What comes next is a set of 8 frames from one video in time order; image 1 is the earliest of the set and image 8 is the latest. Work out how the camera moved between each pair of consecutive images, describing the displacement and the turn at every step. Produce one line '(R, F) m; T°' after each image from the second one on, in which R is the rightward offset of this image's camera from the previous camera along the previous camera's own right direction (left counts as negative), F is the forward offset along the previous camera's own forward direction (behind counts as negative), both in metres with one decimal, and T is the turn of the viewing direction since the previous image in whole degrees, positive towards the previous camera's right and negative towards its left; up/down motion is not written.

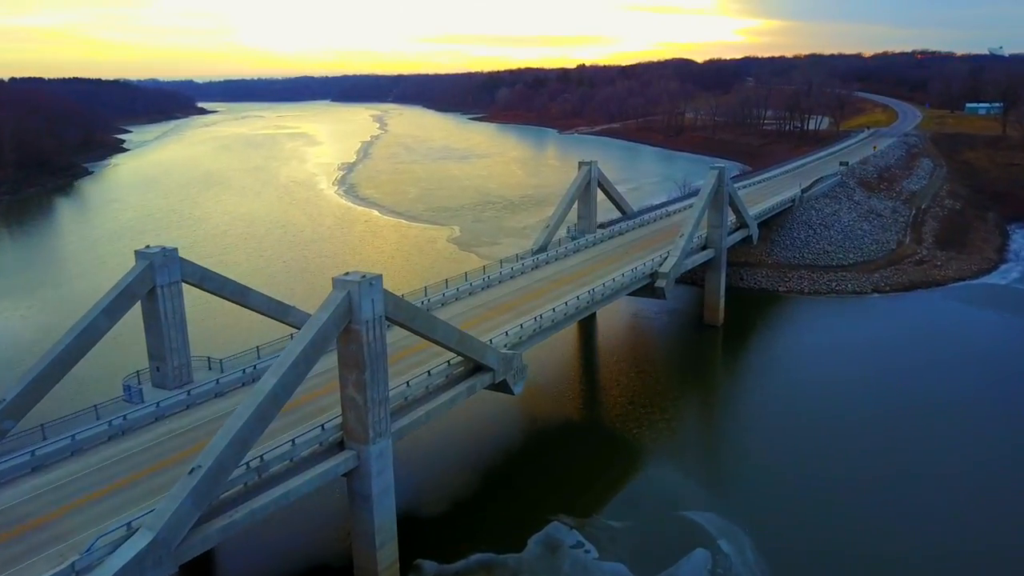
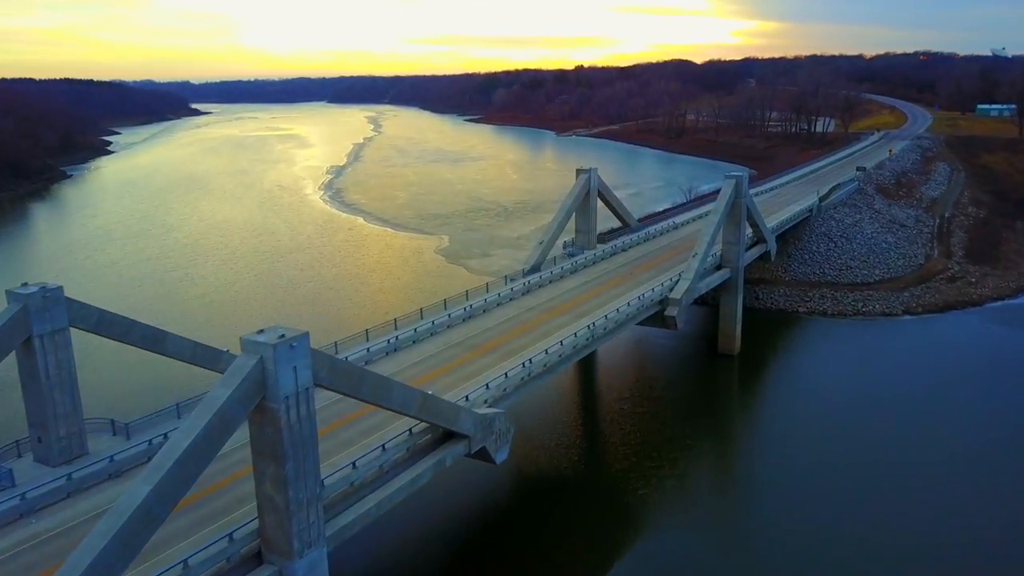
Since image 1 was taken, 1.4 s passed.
(+0.3, +3.3) m; 0°
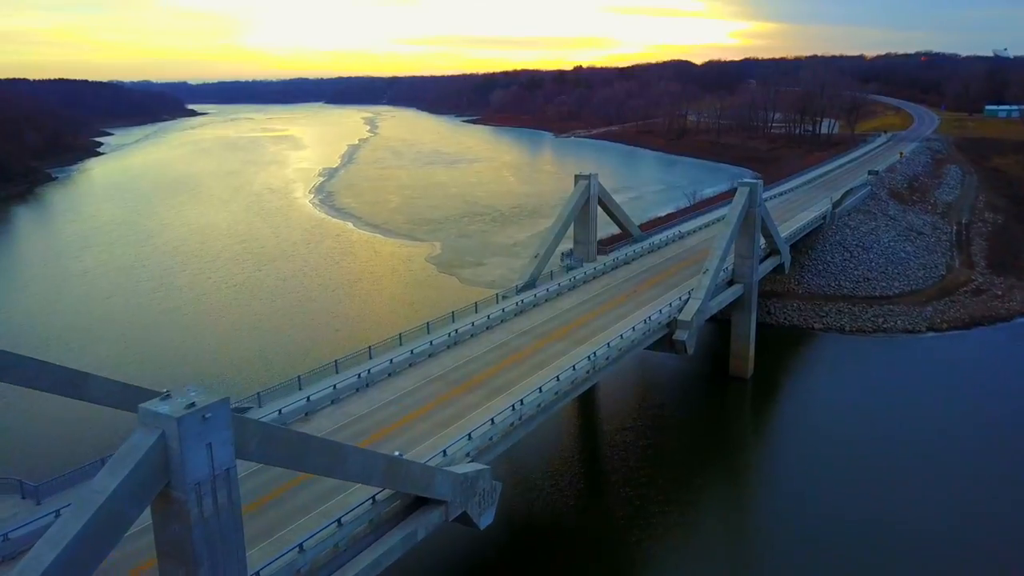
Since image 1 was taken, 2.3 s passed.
(+0.2, +2.1) m; 0°
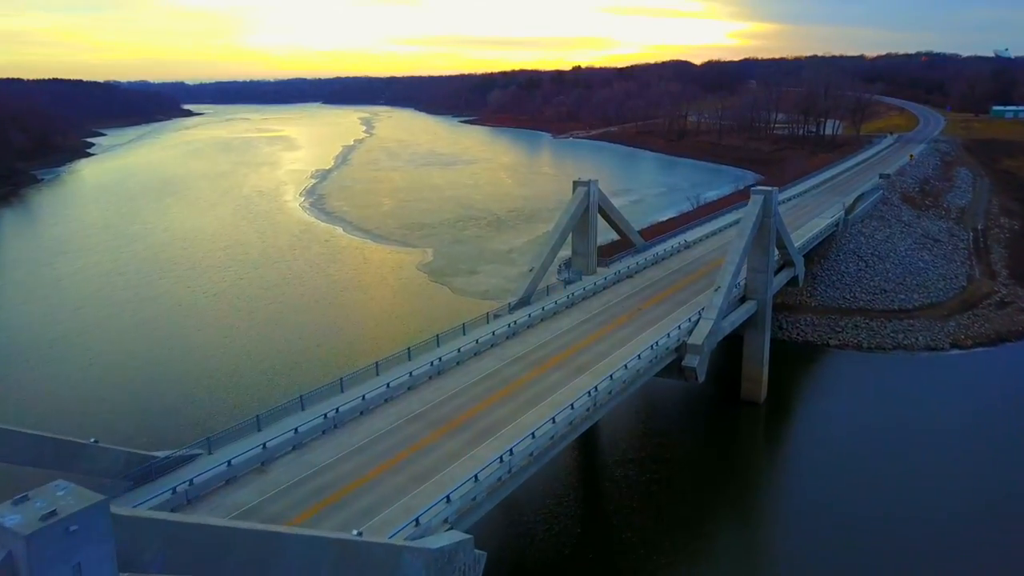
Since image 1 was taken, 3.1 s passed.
(+0.2, +1.9) m; 0°
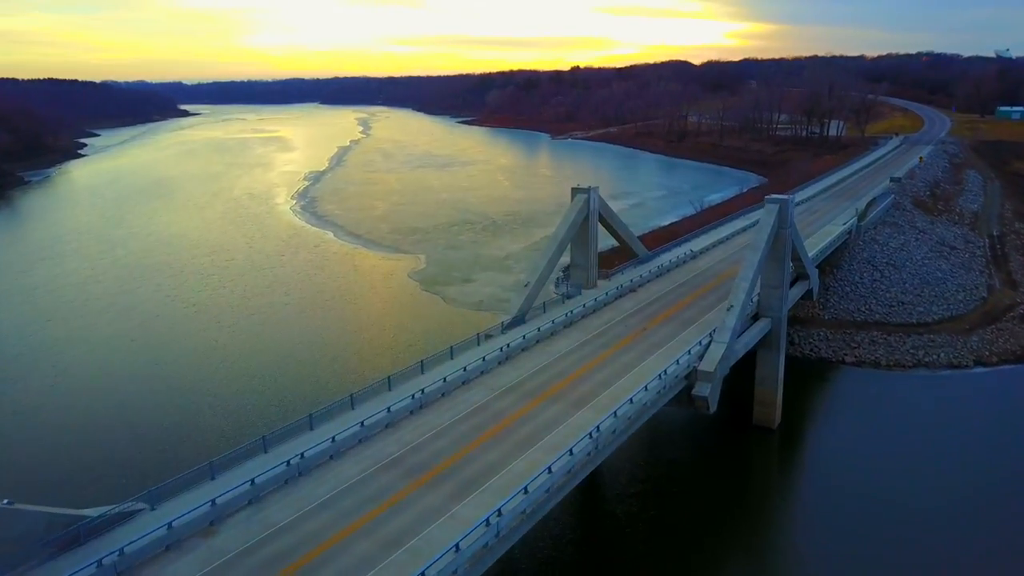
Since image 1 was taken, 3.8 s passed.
(+0.1, +1.6) m; 0°
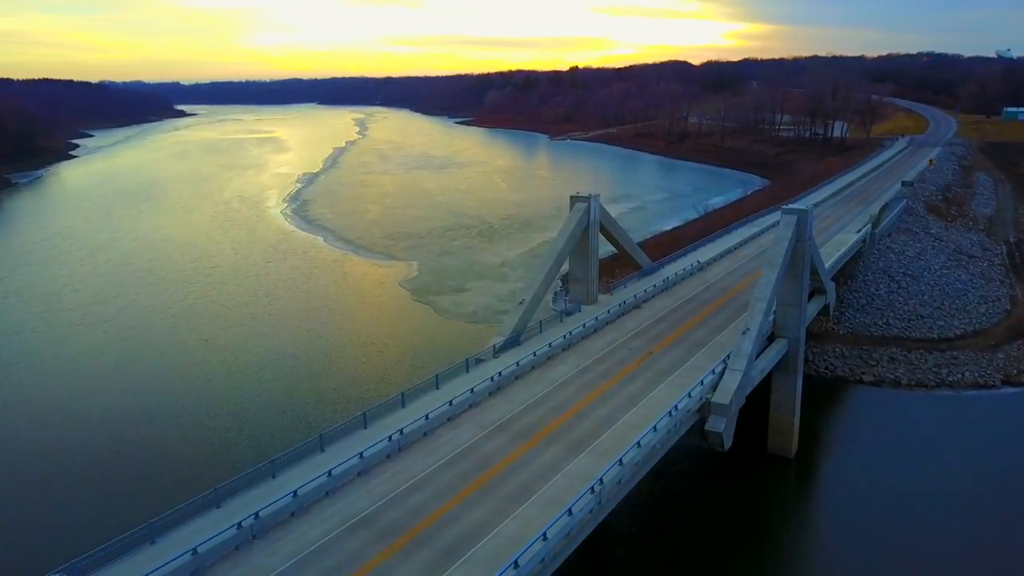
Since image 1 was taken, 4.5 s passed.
(+0.1, +1.6) m; 0°
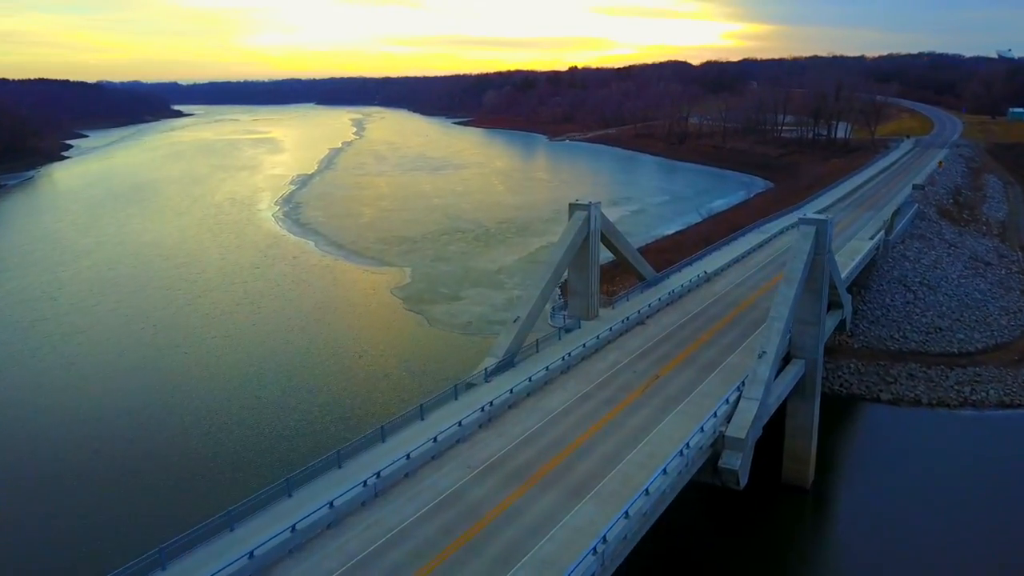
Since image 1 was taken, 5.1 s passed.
(+0.1, +1.4) m; 0°
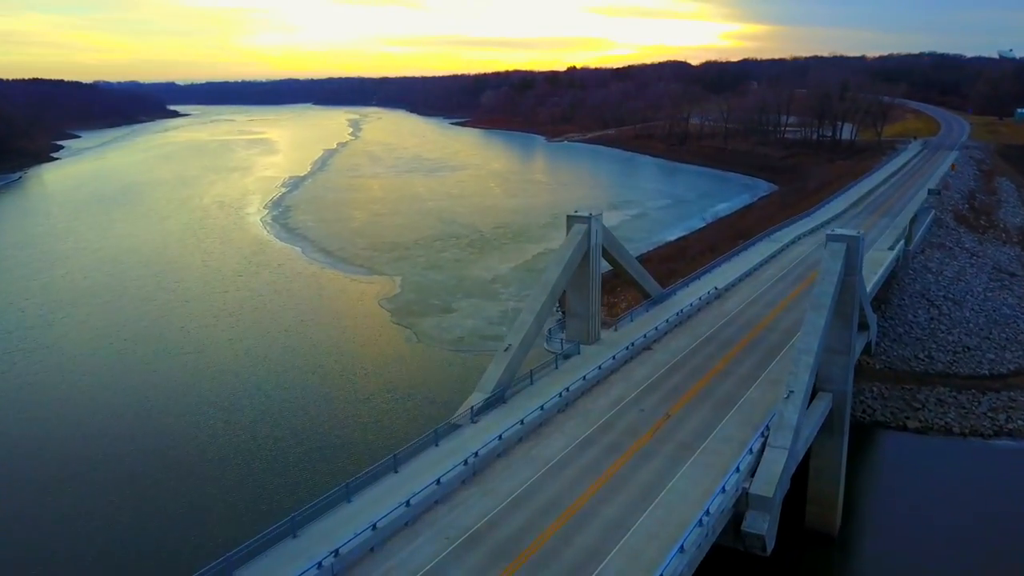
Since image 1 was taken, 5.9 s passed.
(+0.2, +1.8) m; 0°
